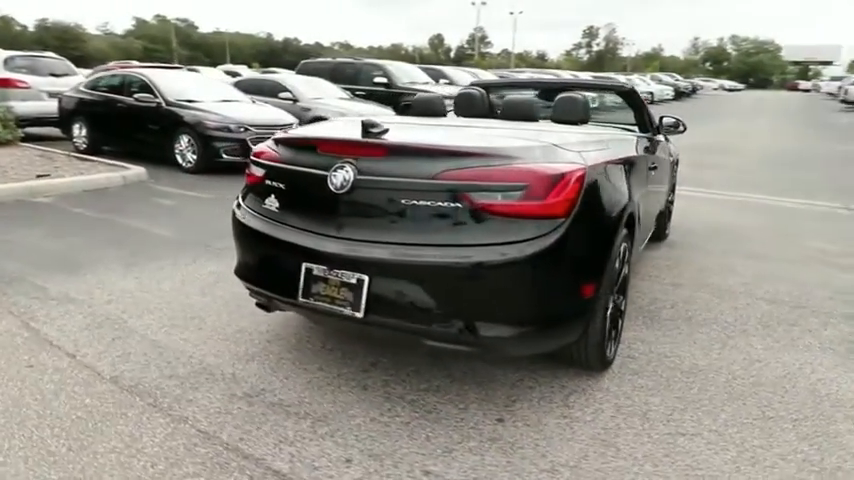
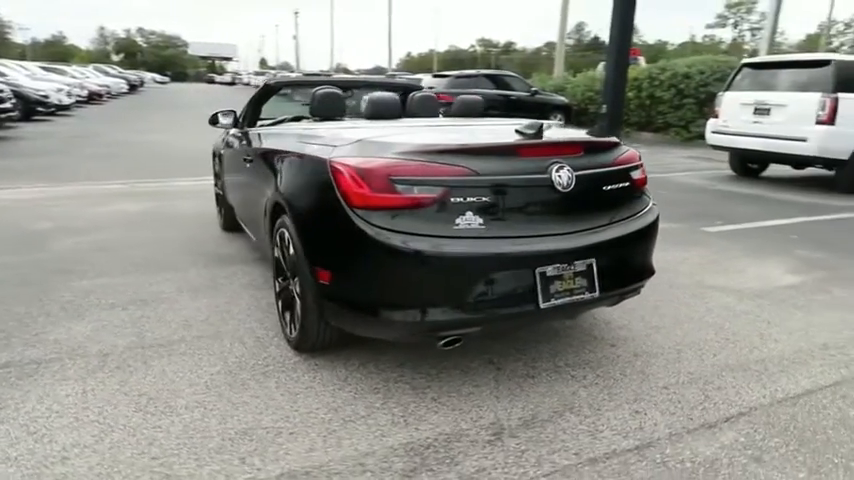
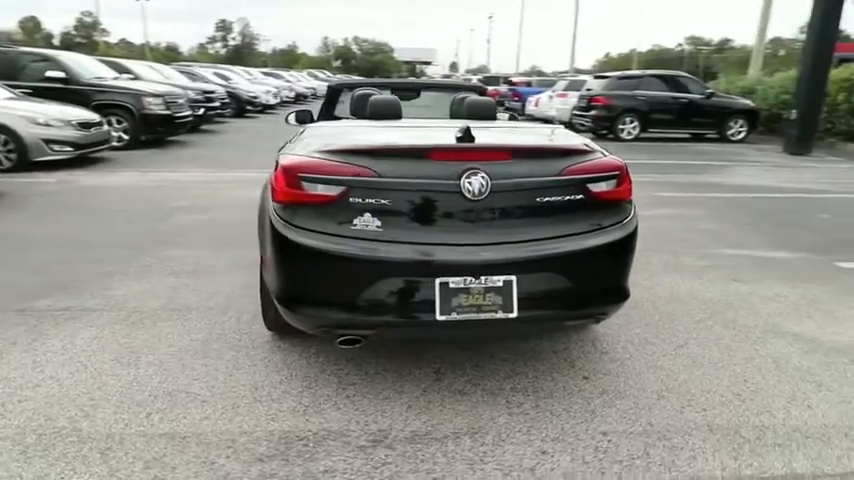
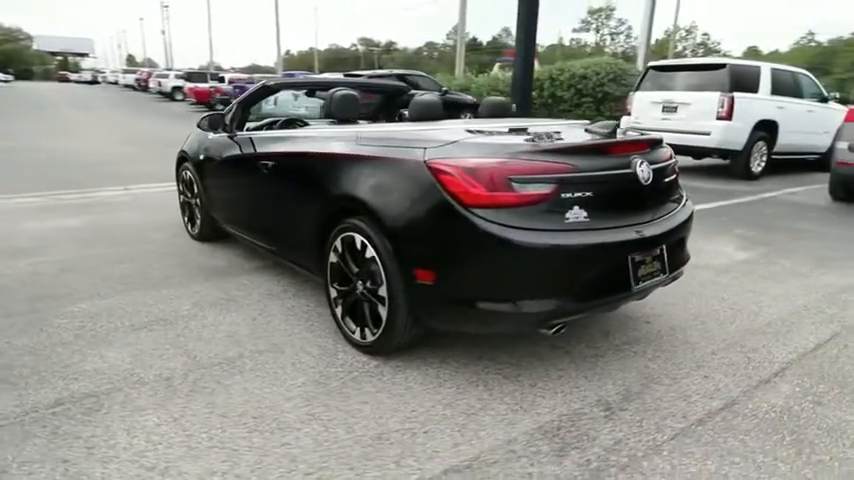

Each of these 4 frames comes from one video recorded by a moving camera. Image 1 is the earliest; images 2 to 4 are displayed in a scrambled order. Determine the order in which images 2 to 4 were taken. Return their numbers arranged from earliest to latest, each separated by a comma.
3, 2, 4
